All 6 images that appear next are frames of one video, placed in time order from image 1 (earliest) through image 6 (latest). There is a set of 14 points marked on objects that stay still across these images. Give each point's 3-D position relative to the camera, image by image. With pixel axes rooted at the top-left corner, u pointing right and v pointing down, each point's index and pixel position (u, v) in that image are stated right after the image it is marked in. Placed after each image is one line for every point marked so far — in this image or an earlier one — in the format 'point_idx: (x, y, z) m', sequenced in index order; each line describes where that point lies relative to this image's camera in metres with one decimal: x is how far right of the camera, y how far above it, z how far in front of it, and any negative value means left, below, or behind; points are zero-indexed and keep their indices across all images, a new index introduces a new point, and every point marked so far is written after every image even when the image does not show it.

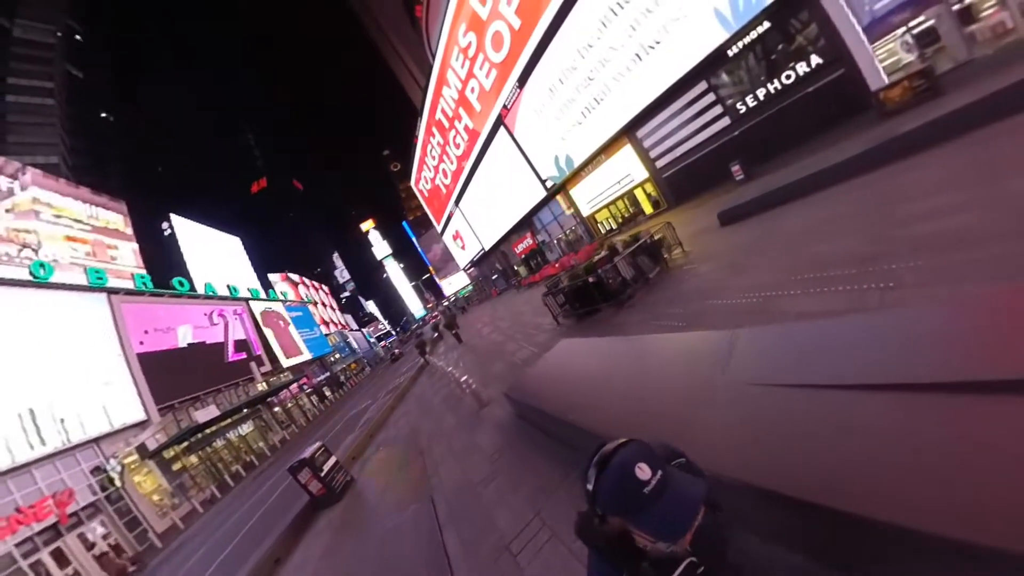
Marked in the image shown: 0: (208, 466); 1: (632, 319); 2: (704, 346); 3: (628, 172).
0: (-12.9, -7.4, +19.3) m
1: (+2.1, -0.4, +7.3) m
2: (+2.0, -0.6, +4.5) m
3: (+3.9, +3.8, +14.9) m
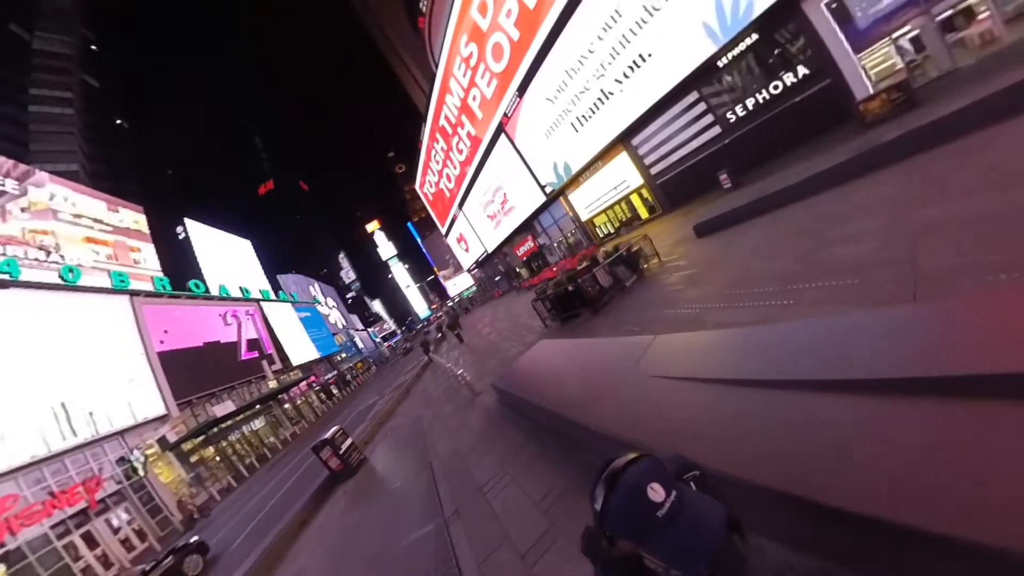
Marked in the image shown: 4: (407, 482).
0: (-12.8, -7.5, +20.0) m
1: (+2.0, -0.5, +7.8) m
2: (+1.9, -0.7, +5.0) m
3: (+3.9, +3.7, +15.4) m
4: (-1.7, -3.2, +6.9) m
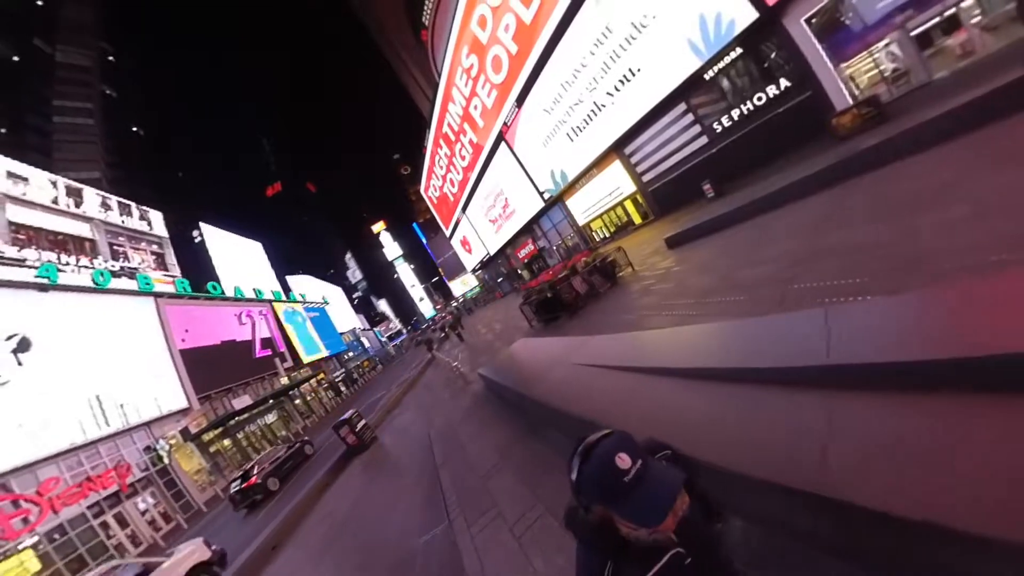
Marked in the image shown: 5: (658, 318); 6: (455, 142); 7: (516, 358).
0: (-12.8, -7.5, +20.8) m
1: (+1.9, -0.5, +8.5) m
2: (+1.8, -0.7, +5.6) m
3: (+3.9, +3.7, +16.0) m
4: (-1.8, -3.2, +7.6) m
5: (+2.1, -0.5, +6.7) m
6: (-2.4, +6.2, +18.4) m
7: (+0.1, -1.4, +8.3) m
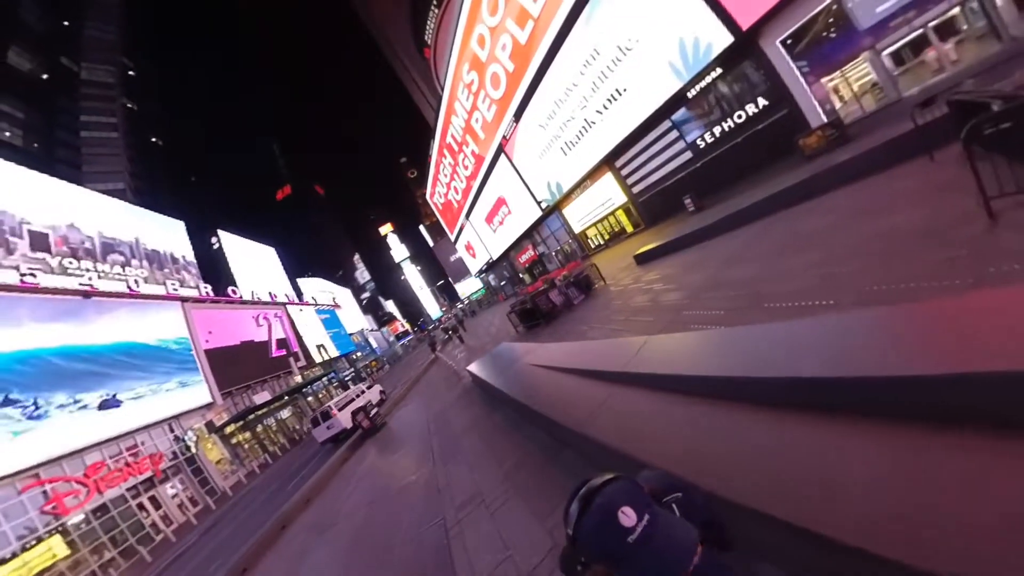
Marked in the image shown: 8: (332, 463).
0: (-12.7, -7.7, +21.9) m
1: (+1.7, -0.6, +9.4) m
2: (+1.5, -0.8, +6.5) m
3: (+3.8, +3.6, +16.8) m
4: (-2.0, -3.3, +8.5) m
5: (+1.9, -0.7, +7.5) m
6: (-2.4, +6.1, +19.3) m
7: (-0.1, -1.5, +9.2) m
8: (-4.6, -4.5, +11.3) m
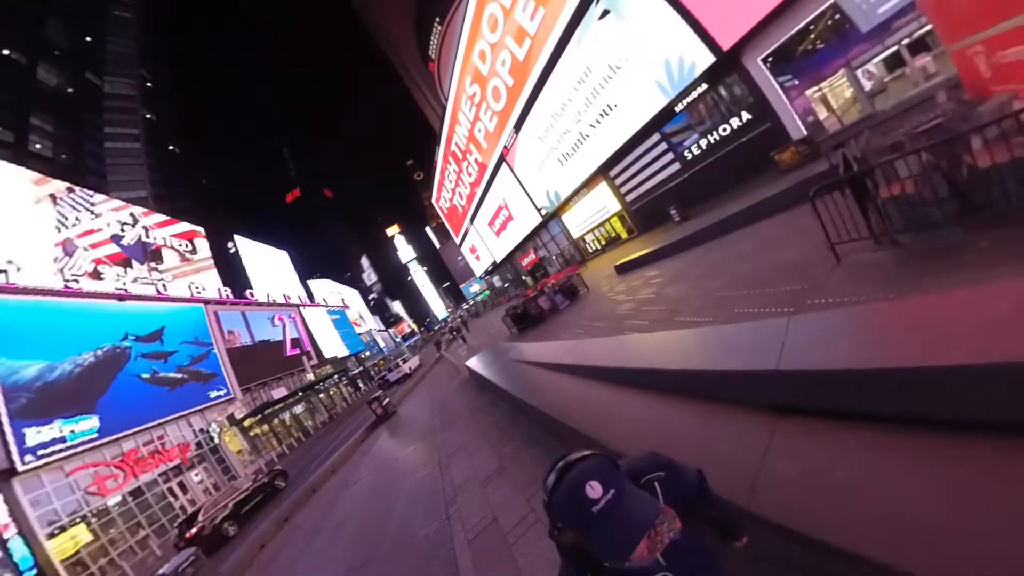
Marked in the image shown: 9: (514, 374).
0: (-12.6, -7.8, +23.0) m
1: (+1.6, -0.7, +10.2) m
2: (+1.4, -0.9, +7.3) m
3: (+3.8, +3.5, +17.6) m
4: (-2.1, -3.4, +9.4) m
5: (+1.8, -0.7, +8.3) m
6: (-2.4, +6.0, +20.2) m
7: (-0.2, -1.6, +10.1) m
8: (-4.7, -4.6, +12.2) m
9: (+0.1, -1.6, +8.4) m
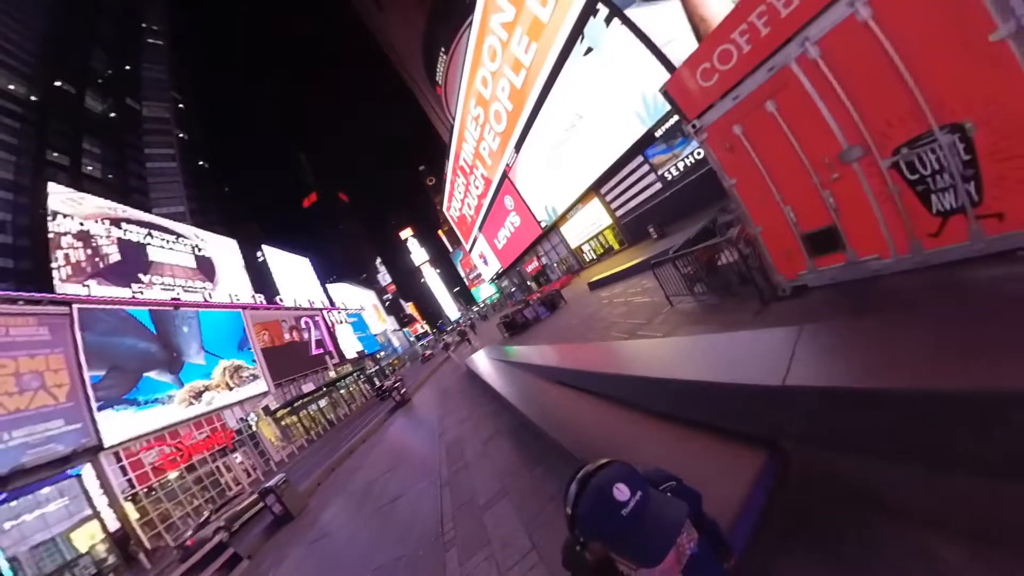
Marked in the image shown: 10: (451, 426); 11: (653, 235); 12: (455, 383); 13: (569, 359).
0: (-12.4, -8.1, +25.0) m
1: (+1.5, -1.0, +11.8) m
2: (+1.2, -1.2, +8.9) m
3: (+3.9, +3.2, +19.2) m
4: (-2.3, -3.7, +11.1) m
5: (+1.6, -1.0, +9.9) m
6: (-2.2, +5.7, +21.9) m
7: (-0.4, -1.9, +11.7) m
8: (-4.8, -4.9, +14.0) m
9: (-0.1, -1.9, +10.1) m
10: (-1.4, -3.2, +10.2) m
11: (+5.3, +2.0, +15.5) m
12: (-1.9, -3.4, +14.8) m
13: (+1.1, -1.2, +8.0) m
